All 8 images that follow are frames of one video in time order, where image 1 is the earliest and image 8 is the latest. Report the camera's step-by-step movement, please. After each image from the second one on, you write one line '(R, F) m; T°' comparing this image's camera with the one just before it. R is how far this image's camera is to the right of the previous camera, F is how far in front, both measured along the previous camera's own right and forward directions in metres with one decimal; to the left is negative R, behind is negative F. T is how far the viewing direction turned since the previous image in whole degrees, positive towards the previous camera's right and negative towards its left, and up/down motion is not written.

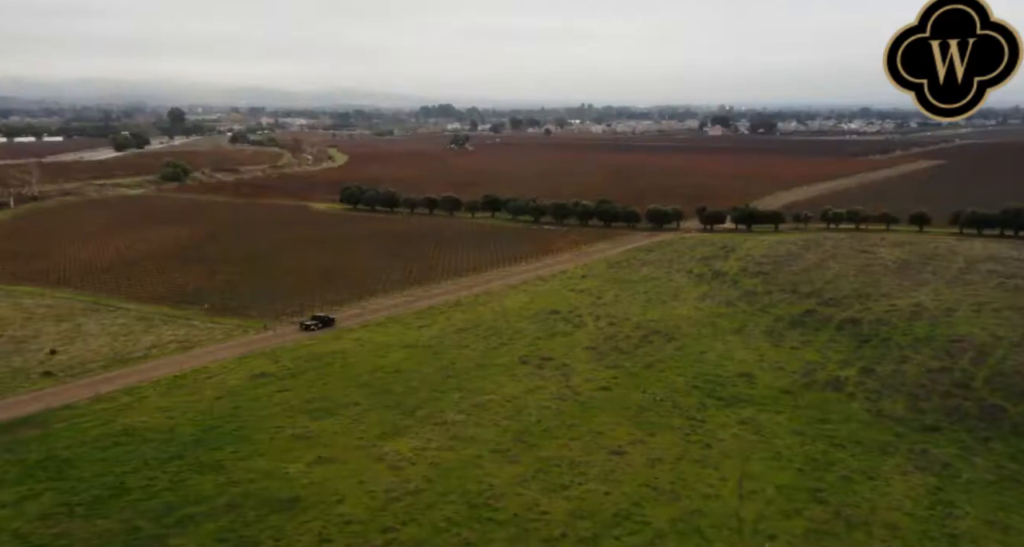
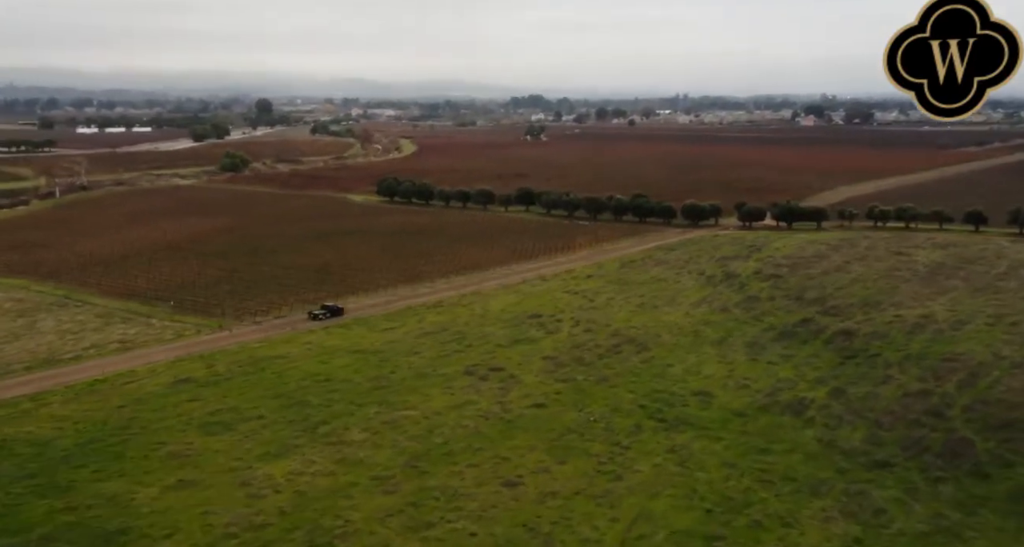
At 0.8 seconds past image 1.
(+2.3, +1.4) m; -4°
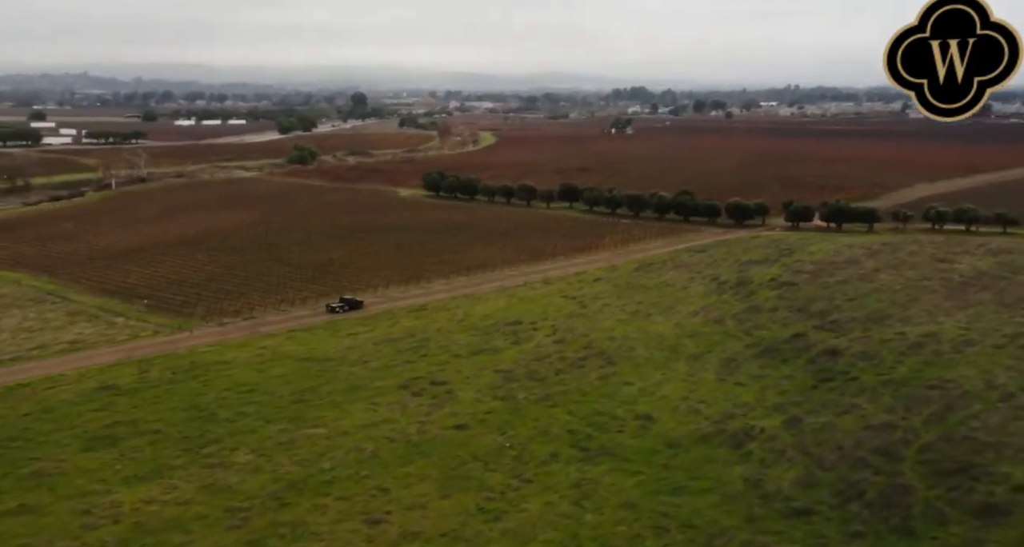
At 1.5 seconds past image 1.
(+2.4, +1.2) m; -5°
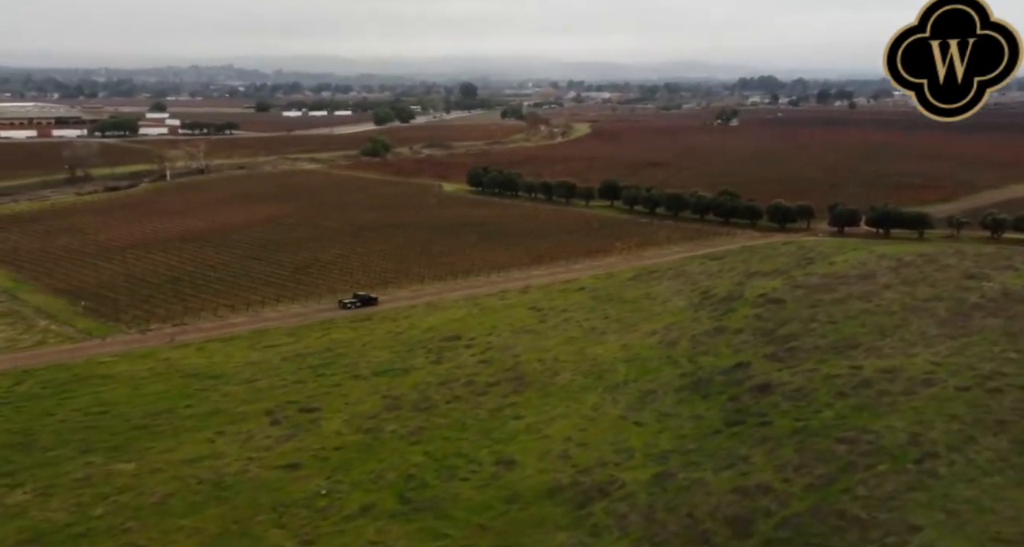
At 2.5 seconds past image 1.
(+3.5, +1.8) m; -6°
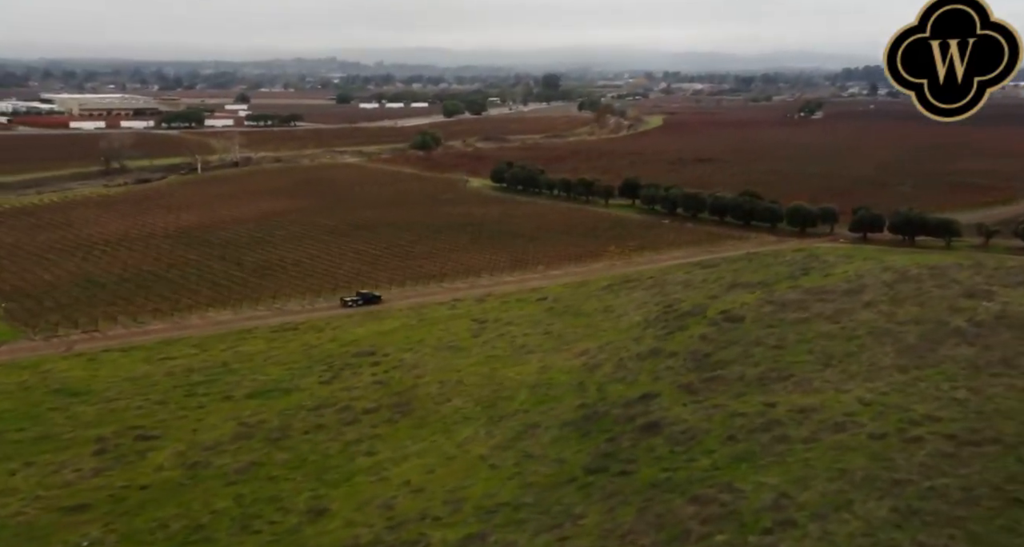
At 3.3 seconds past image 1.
(+3.2, +1.7) m; -4°
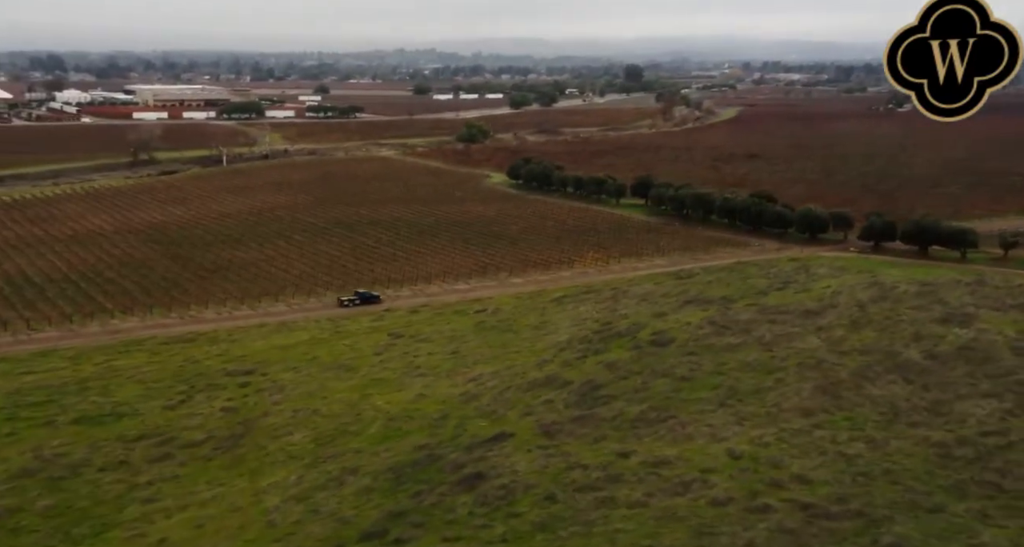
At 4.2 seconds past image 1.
(+3.5, +1.9) m; -4°
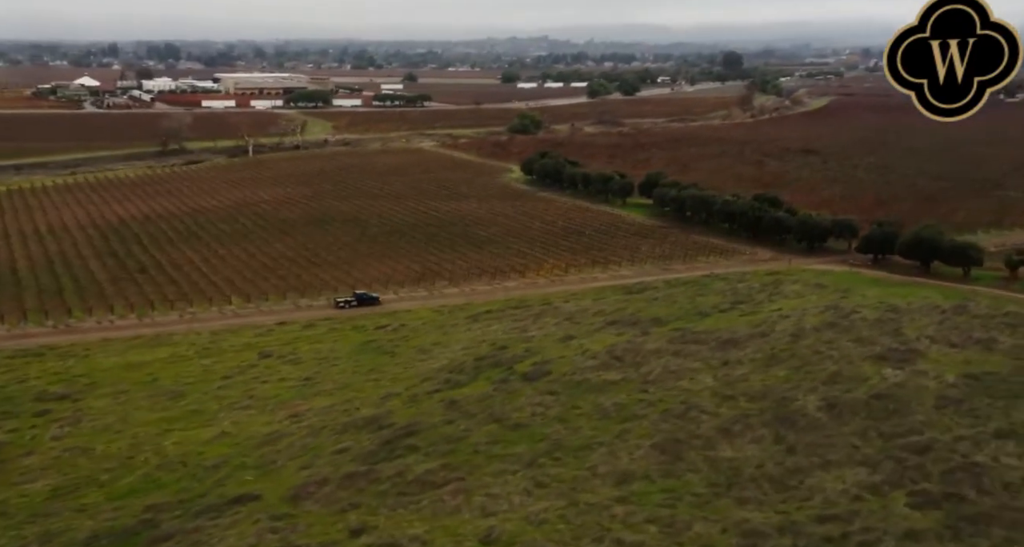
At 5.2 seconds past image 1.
(+4.3, +2.3) m; -5°
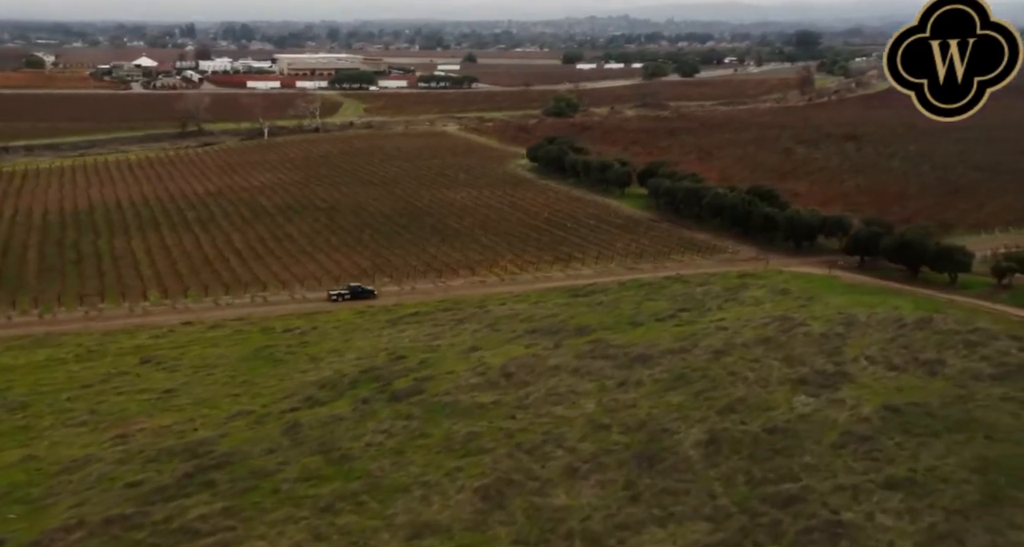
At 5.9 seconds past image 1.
(+3.3, +1.7) m; -3°
